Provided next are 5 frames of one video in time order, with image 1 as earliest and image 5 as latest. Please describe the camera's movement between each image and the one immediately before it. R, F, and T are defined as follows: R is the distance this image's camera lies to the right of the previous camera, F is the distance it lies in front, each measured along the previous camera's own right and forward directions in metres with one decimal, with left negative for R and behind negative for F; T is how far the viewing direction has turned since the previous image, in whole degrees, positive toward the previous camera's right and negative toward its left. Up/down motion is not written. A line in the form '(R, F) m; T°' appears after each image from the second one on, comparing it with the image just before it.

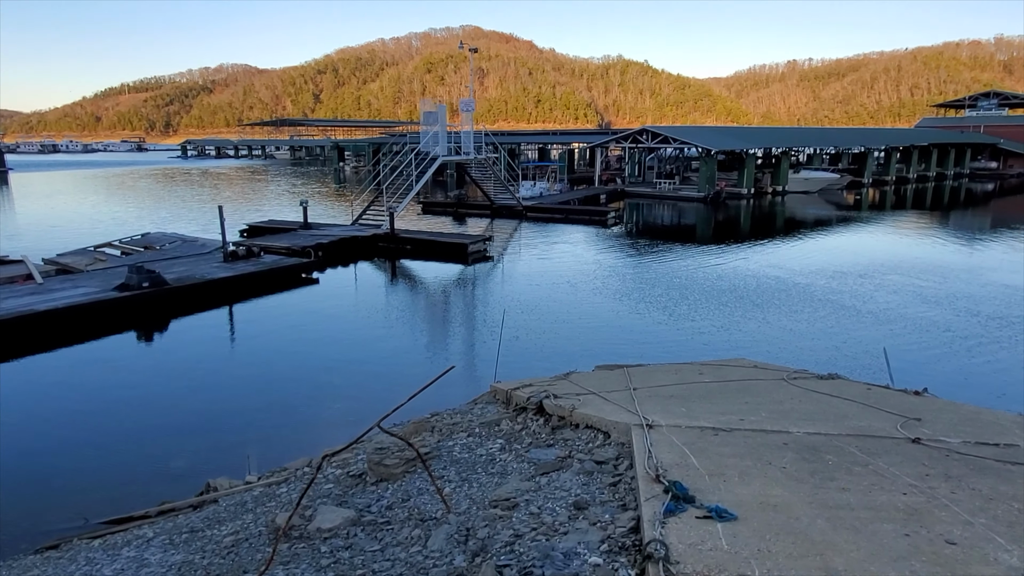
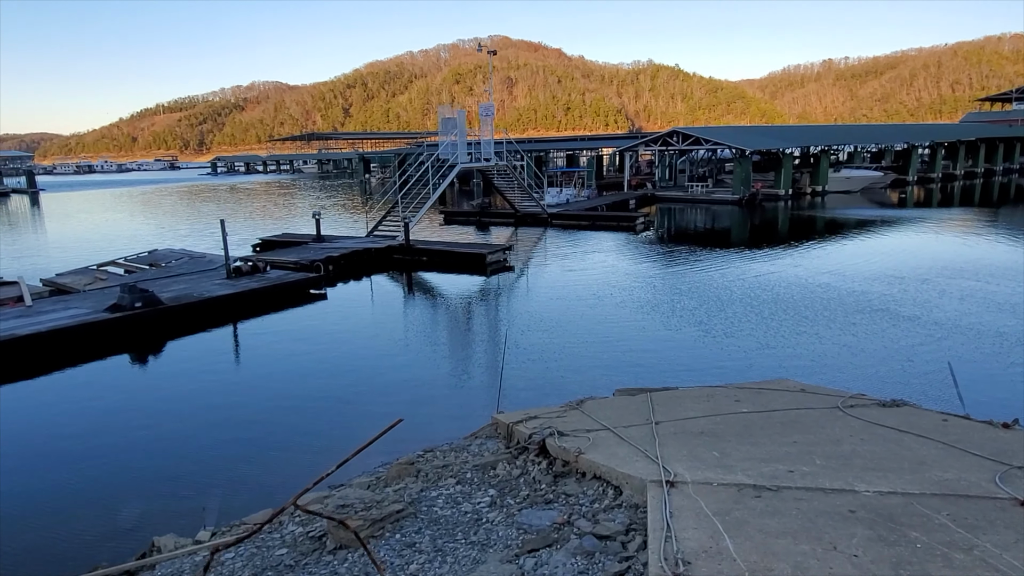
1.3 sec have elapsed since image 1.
(+0.2, +0.9) m; -2°
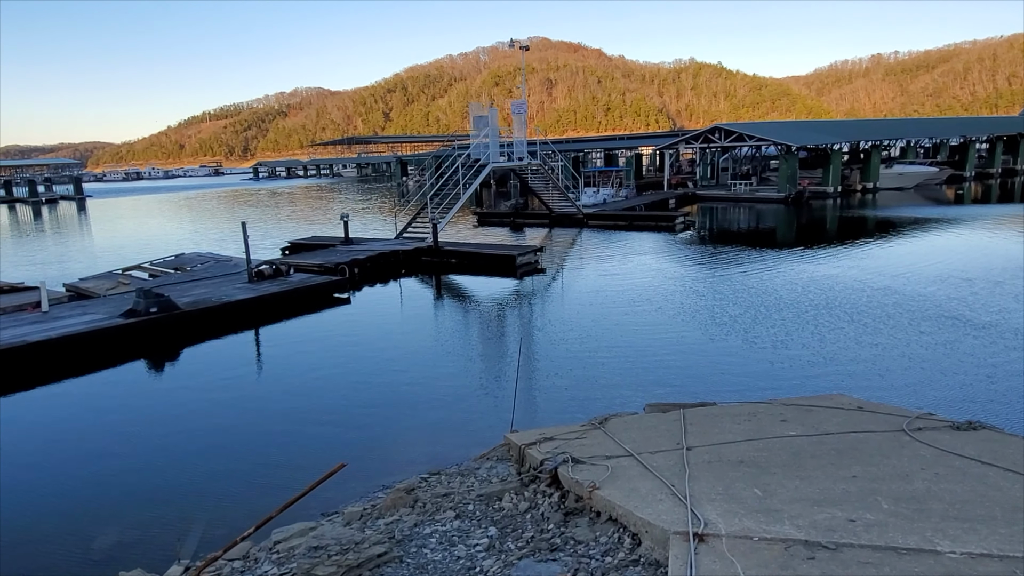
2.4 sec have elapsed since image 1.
(+0.2, +0.6) m; -3°
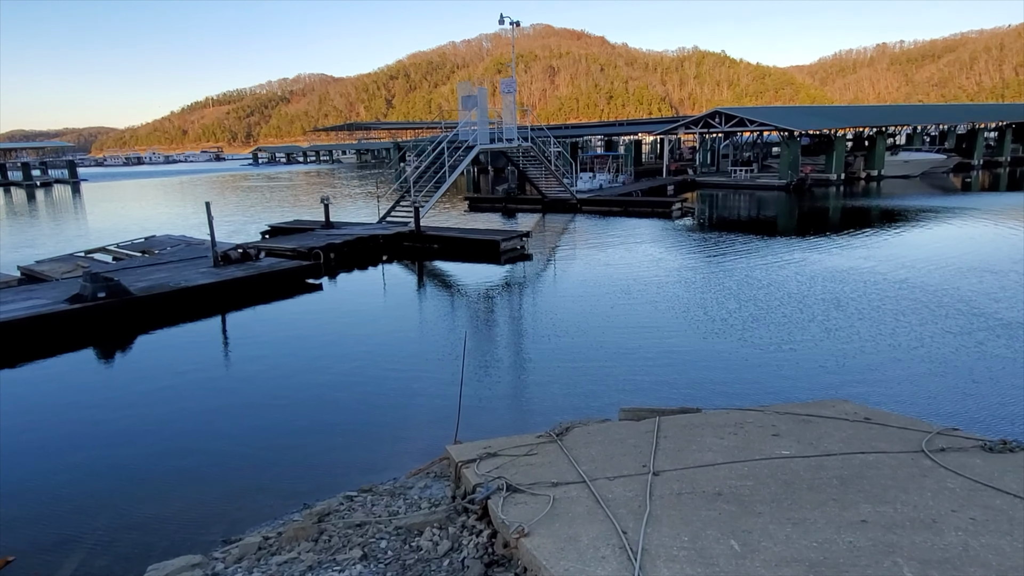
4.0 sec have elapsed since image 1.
(+0.3, +0.8) m; 0°
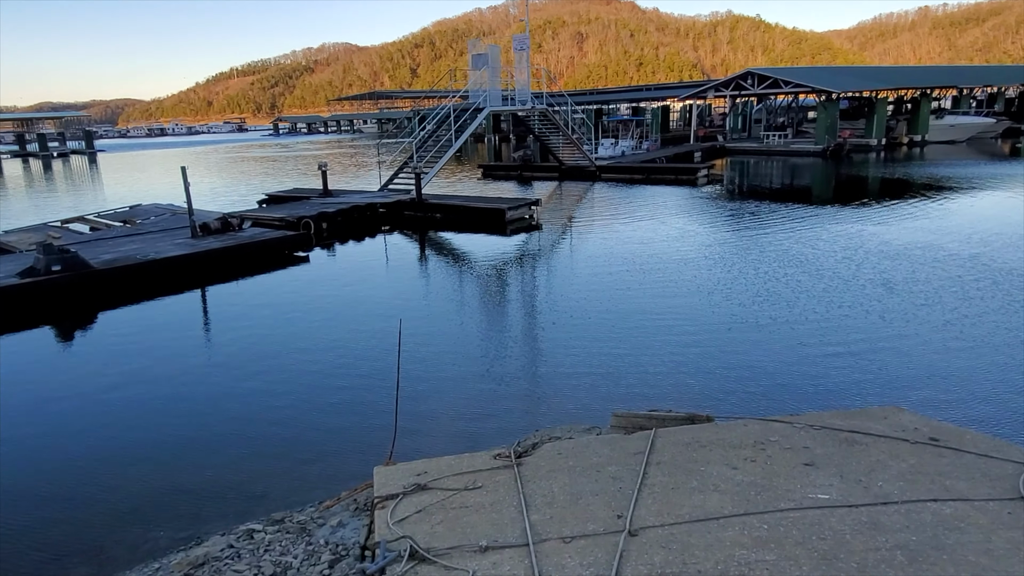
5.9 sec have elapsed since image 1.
(+0.3, +1.0) m; -2°
